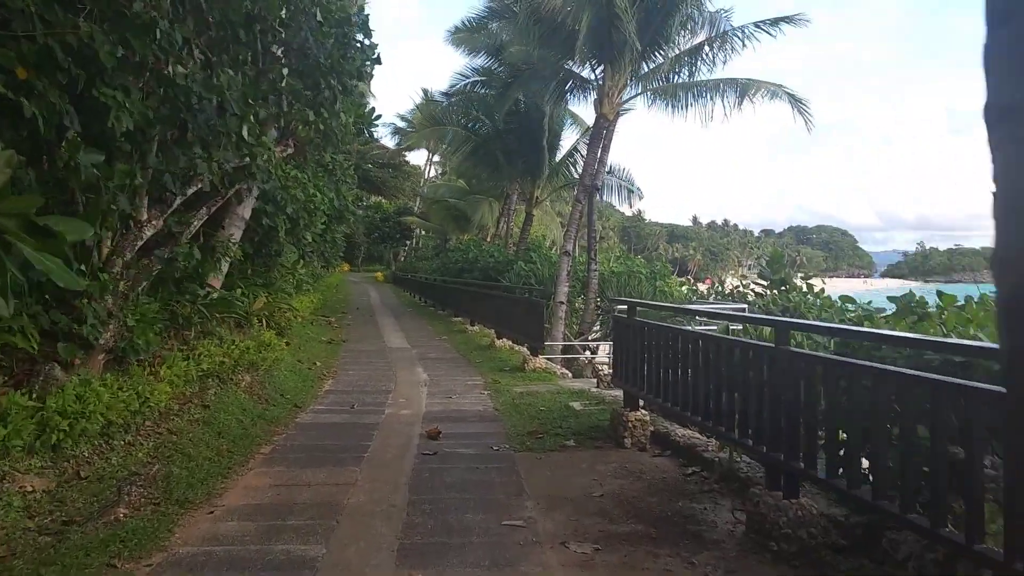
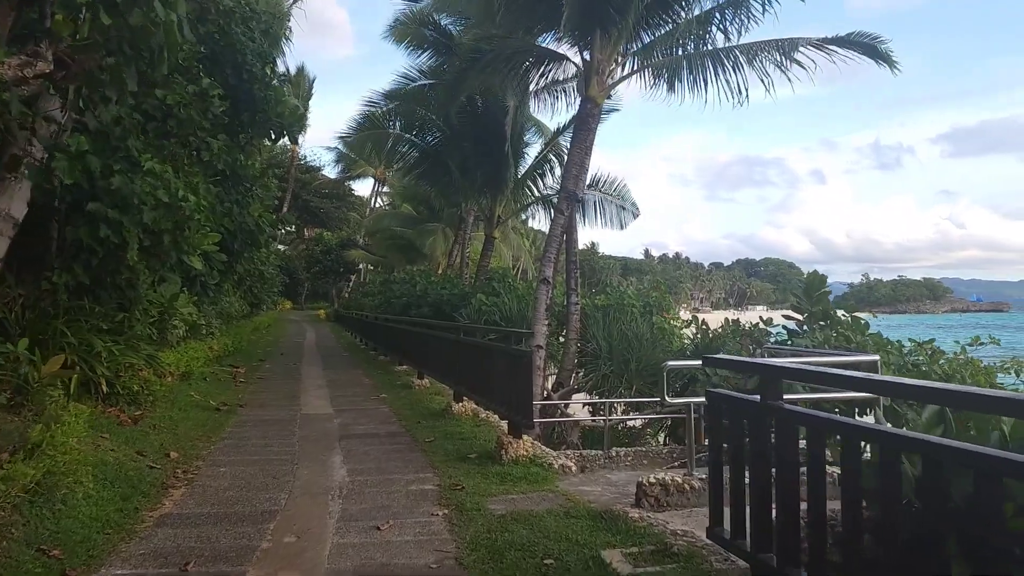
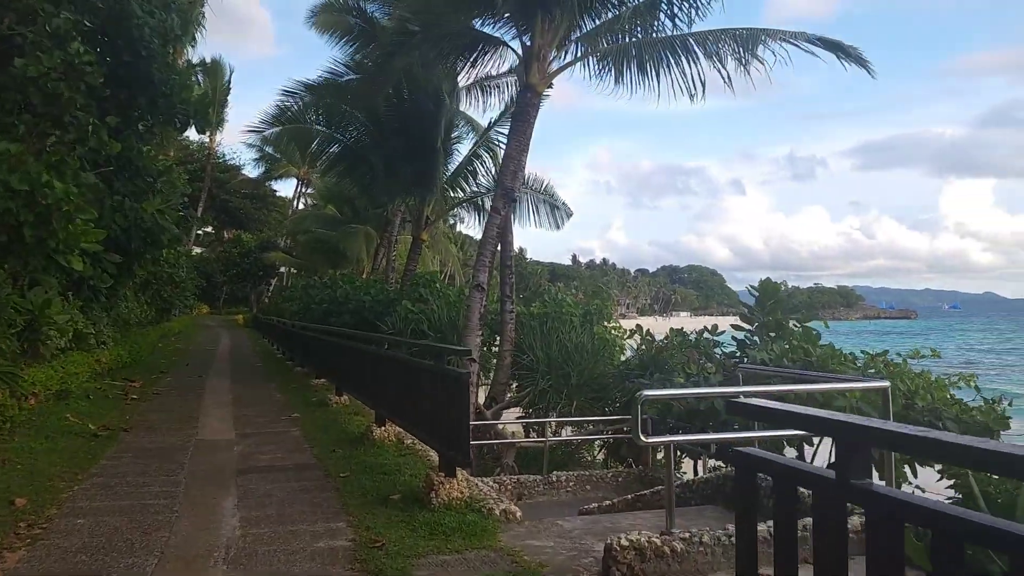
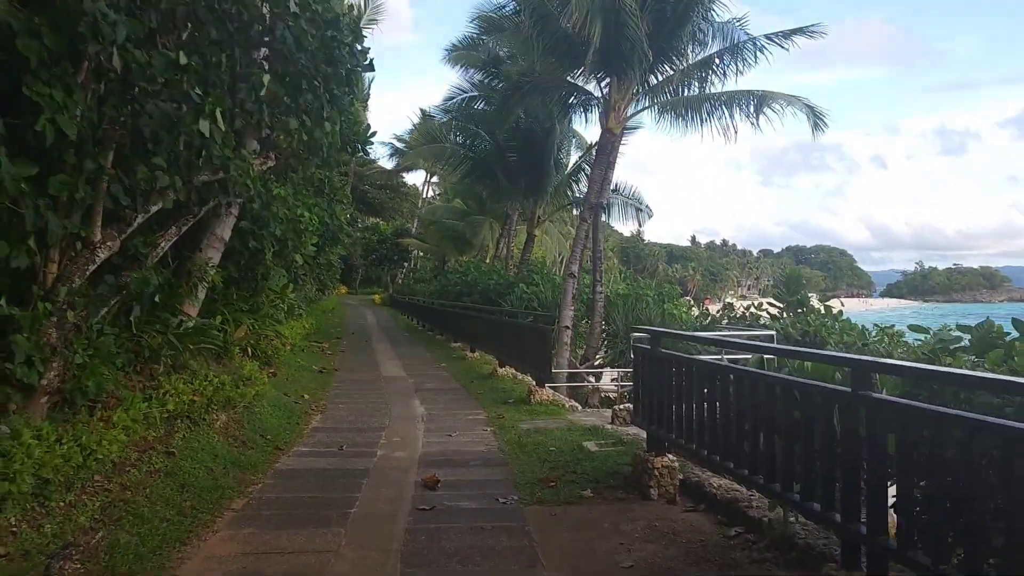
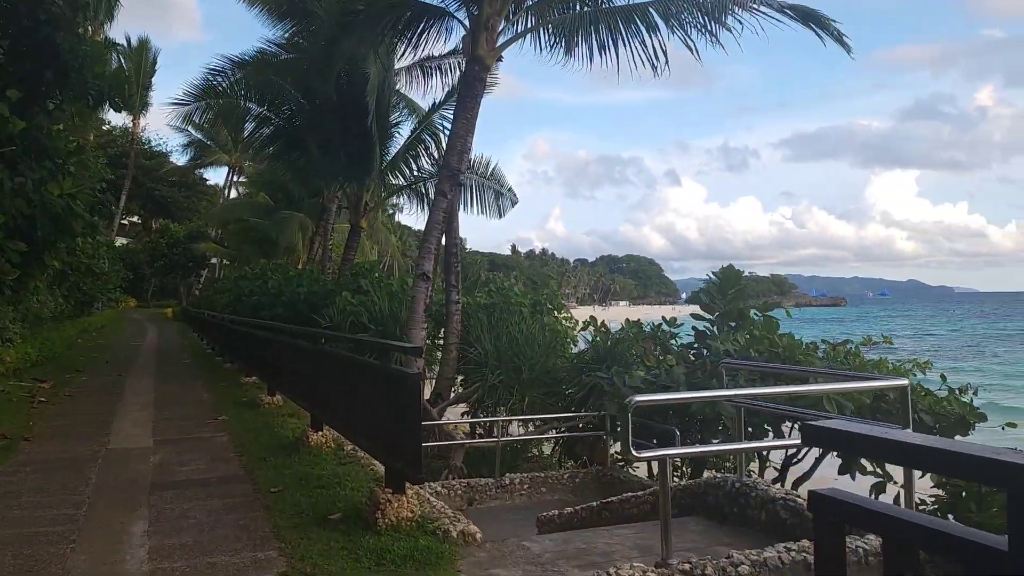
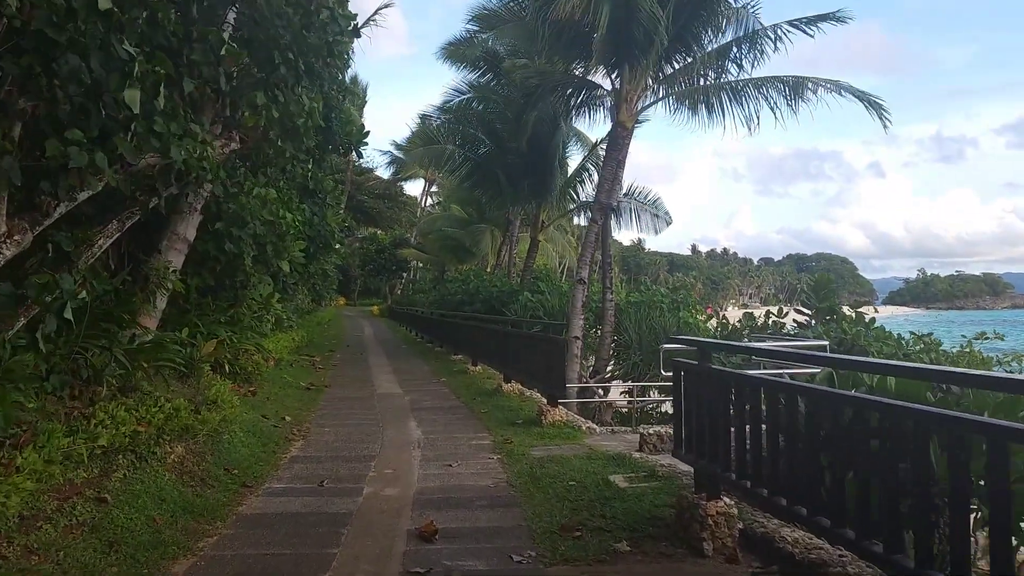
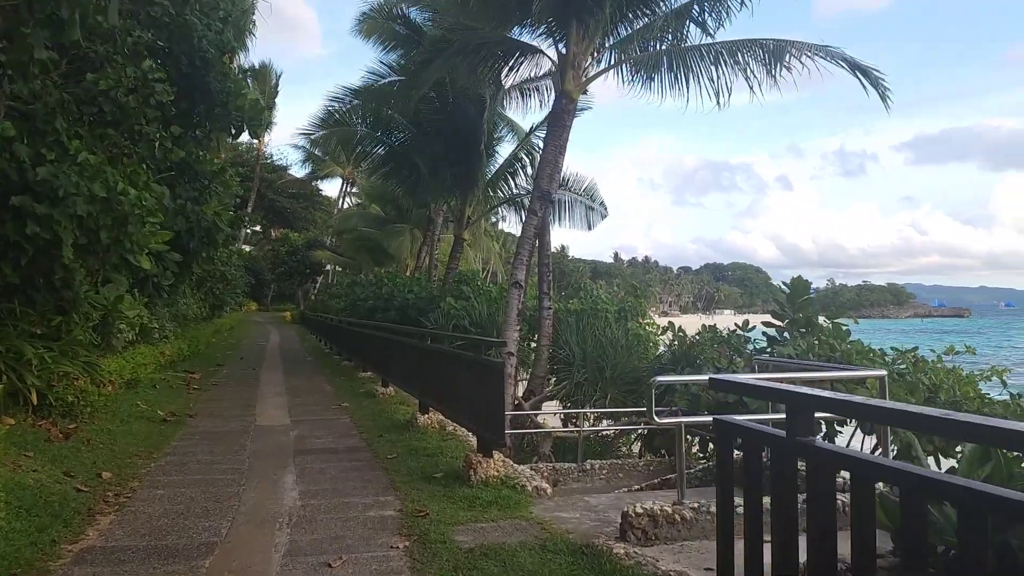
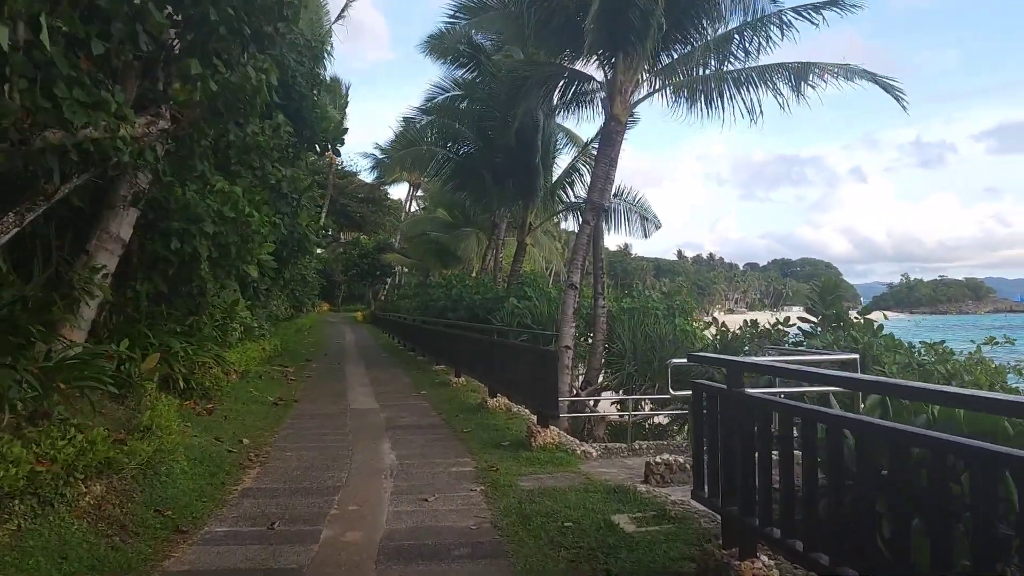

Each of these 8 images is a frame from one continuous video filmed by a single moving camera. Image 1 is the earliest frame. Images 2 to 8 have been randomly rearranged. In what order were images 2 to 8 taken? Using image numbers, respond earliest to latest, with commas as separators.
4, 6, 8, 2, 7, 3, 5
